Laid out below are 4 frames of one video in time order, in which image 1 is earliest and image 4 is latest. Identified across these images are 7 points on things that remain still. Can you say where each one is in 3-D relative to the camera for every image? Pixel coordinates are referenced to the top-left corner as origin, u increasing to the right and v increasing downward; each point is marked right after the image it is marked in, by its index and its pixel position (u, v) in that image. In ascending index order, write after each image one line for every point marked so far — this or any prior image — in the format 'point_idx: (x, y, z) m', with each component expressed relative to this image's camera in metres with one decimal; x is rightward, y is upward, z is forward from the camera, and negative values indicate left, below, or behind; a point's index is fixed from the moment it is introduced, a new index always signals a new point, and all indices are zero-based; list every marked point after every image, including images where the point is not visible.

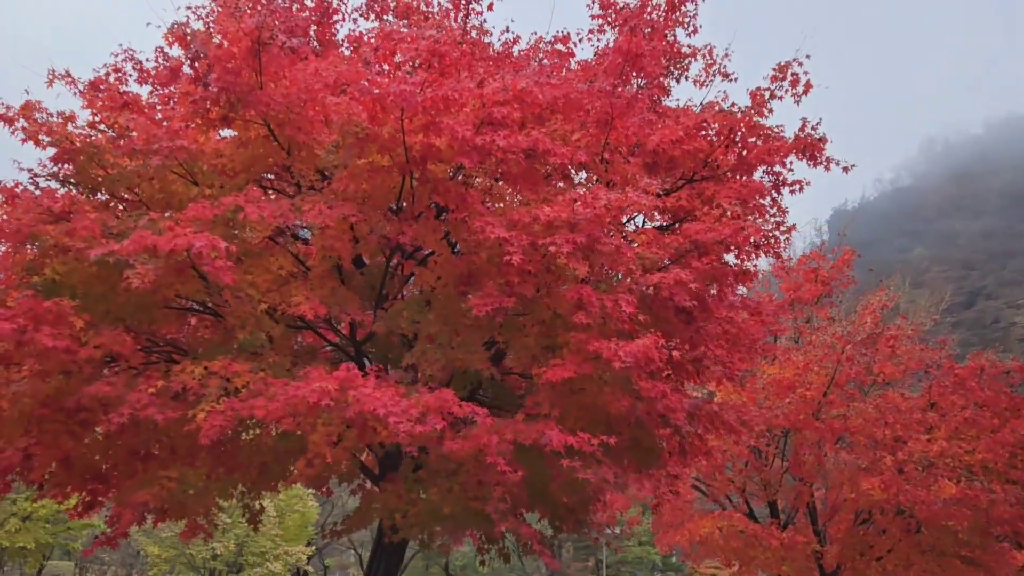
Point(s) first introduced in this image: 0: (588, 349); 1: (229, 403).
0: (+0.5, -0.4, +6.0) m
1: (-1.6, -0.7, +5.4) m
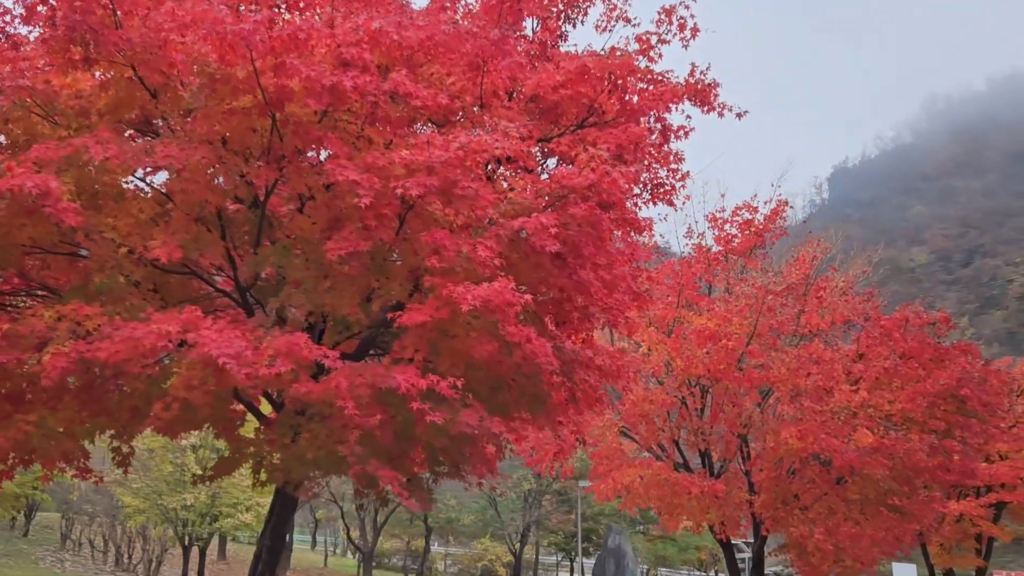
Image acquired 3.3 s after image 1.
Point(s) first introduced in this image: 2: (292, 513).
0: (-0.4, 0.0, +6.0) m
1: (-2.5, -0.3, +5.4) m
2: (-1.9, -1.9, +8.2) m
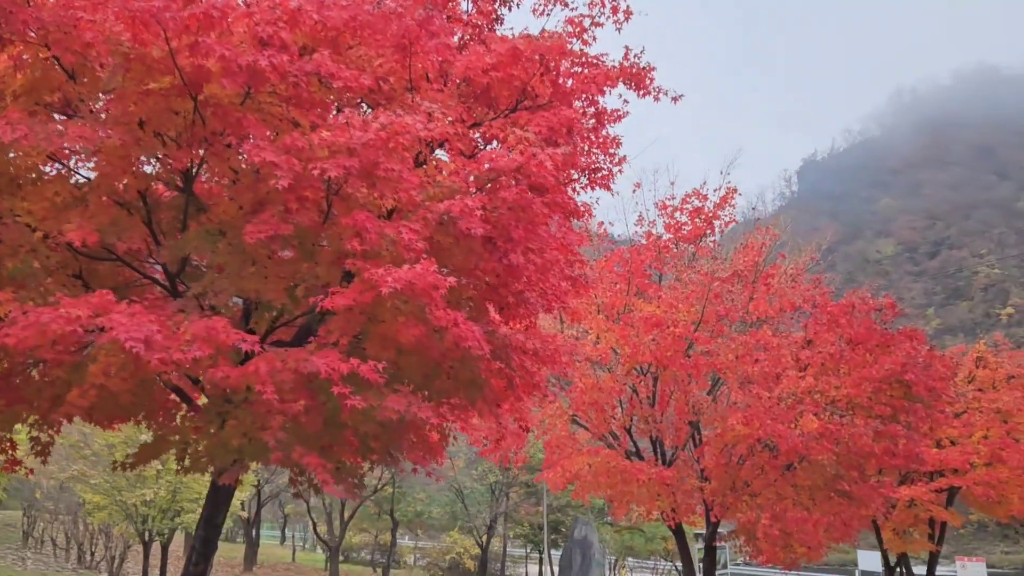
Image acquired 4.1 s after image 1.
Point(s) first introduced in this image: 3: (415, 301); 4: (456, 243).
0: (-0.9, +0.1, +5.9) m
1: (-3.0, -0.2, +5.3) m
2: (-2.4, -1.8, +8.1) m
3: (-0.6, -0.1, +6.1) m
4: (-0.4, +0.3, +6.5) m
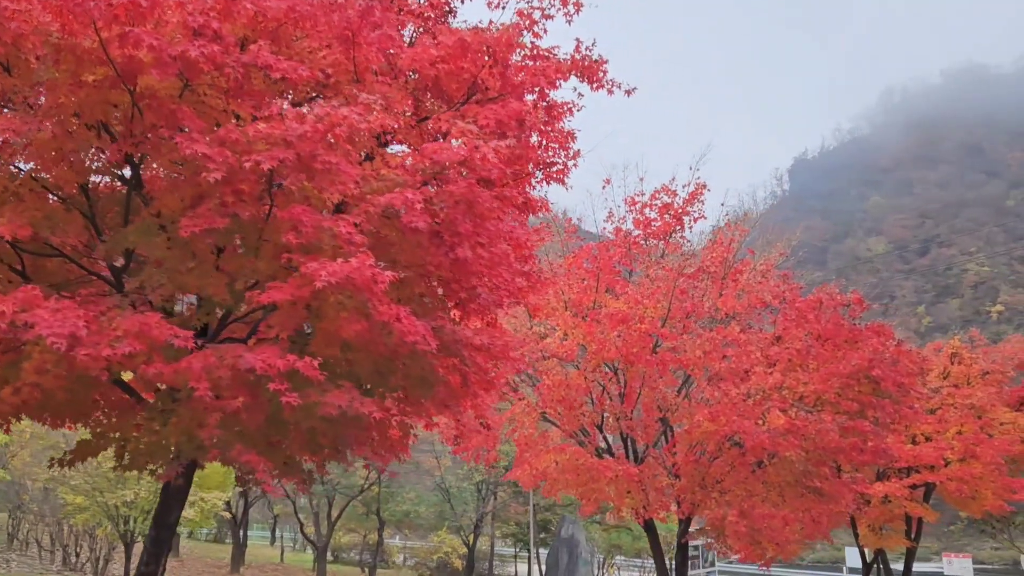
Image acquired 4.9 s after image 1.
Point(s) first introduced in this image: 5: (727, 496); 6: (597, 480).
0: (-1.3, +0.1, +5.8) m
1: (-3.3, -0.2, +5.2) m
2: (-2.8, -1.8, +8.0) m
3: (-1.0, -0.1, +6.0) m
4: (-0.8, +0.3, +6.4) m
5: (+2.7, -2.6, +11.8) m
6: (+1.0, -2.4, +11.9) m
